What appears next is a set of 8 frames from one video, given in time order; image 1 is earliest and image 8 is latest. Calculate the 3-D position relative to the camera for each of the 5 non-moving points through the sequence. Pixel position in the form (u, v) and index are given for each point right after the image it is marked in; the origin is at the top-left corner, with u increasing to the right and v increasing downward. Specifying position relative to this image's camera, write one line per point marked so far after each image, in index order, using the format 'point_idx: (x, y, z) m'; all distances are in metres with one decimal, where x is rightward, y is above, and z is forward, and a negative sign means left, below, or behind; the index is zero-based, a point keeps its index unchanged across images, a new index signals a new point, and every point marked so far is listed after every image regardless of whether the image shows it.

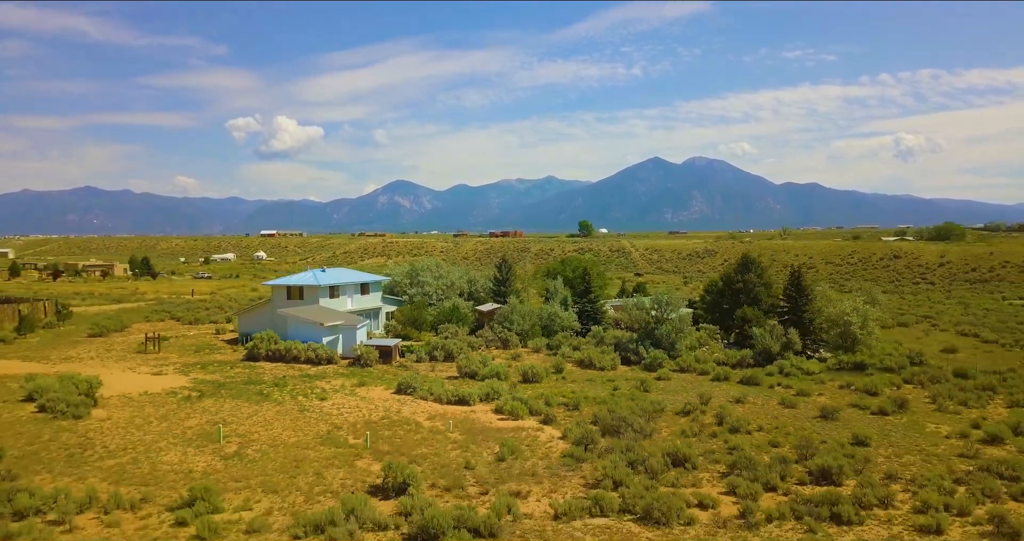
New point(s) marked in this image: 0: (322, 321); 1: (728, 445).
0: (-3.4, -1.0, +16.9) m
1: (+2.2, -1.8, +9.1) m
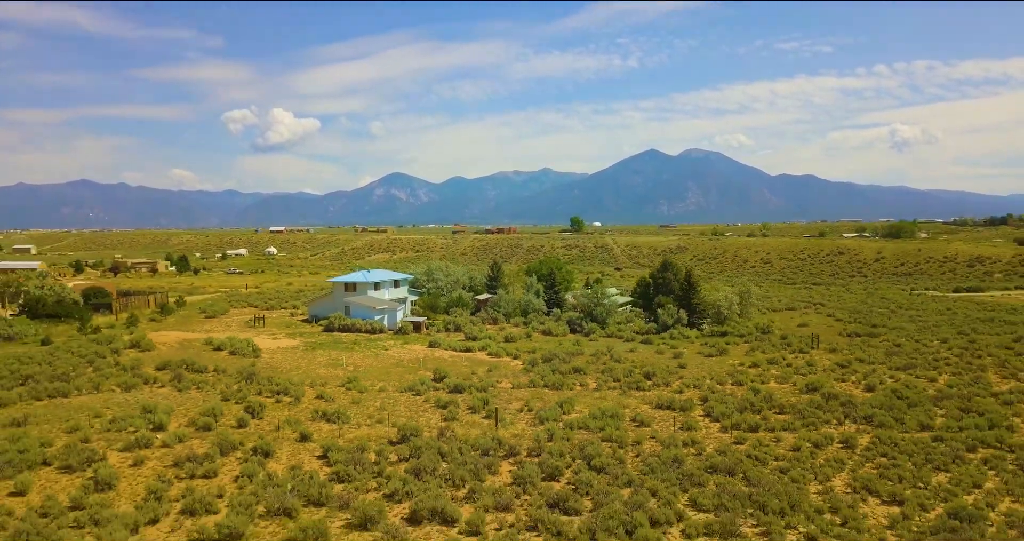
0: (-3.8, -1.0, +25.0) m
1: (+1.9, -1.9, +17.3) m
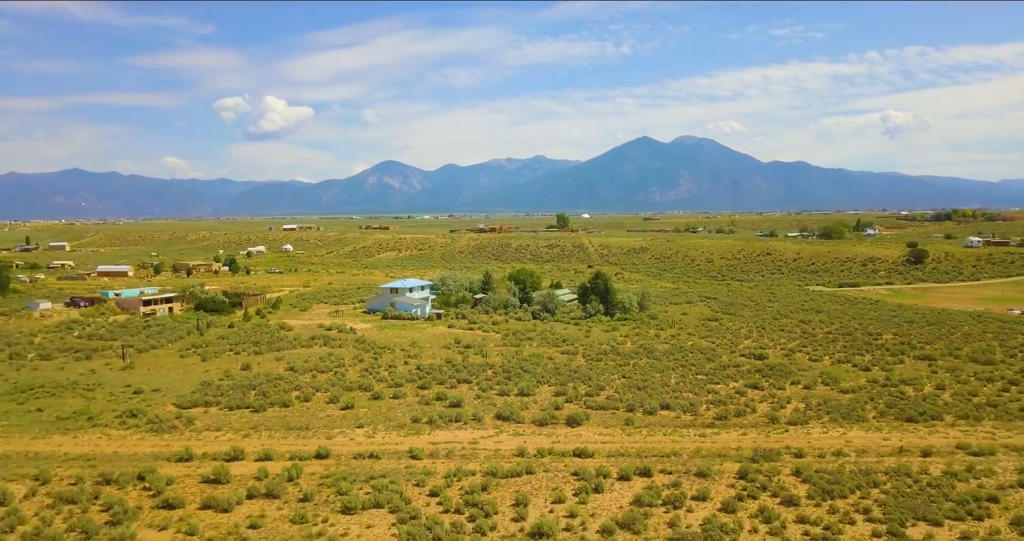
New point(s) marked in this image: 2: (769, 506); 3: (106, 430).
0: (-4.5, -1.5, +39.9) m
1: (+1.3, -2.5, +32.2) m
2: (+3.8, -3.4, +12.4) m
3: (-8.1, -3.2, +16.7) m
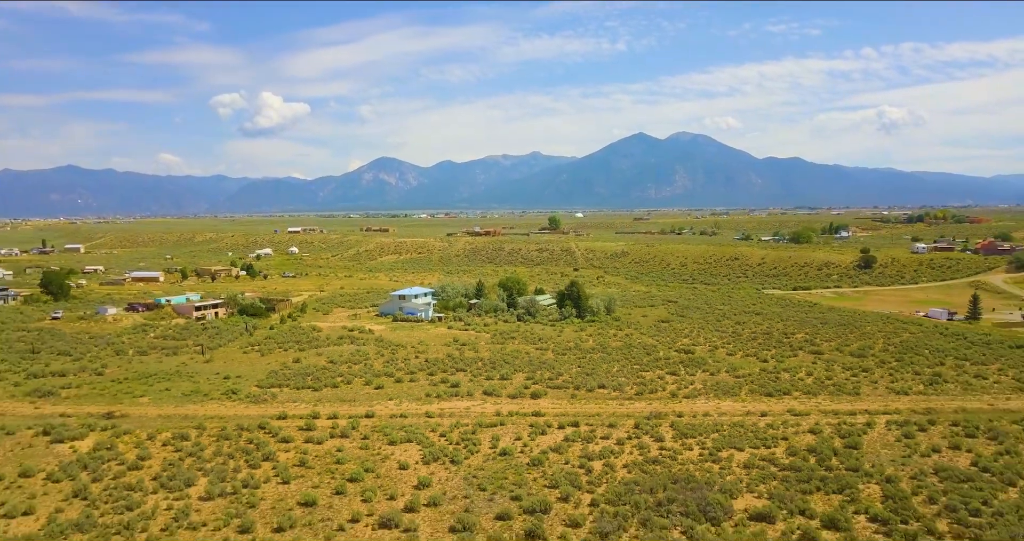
0: (-5.2, -2.1, +47.9) m
1: (+0.6, -3.1, +40.3) m
2: (+3.2, -4.1, +20.5) m
3: (-8.6, -3.9, +24.8) m
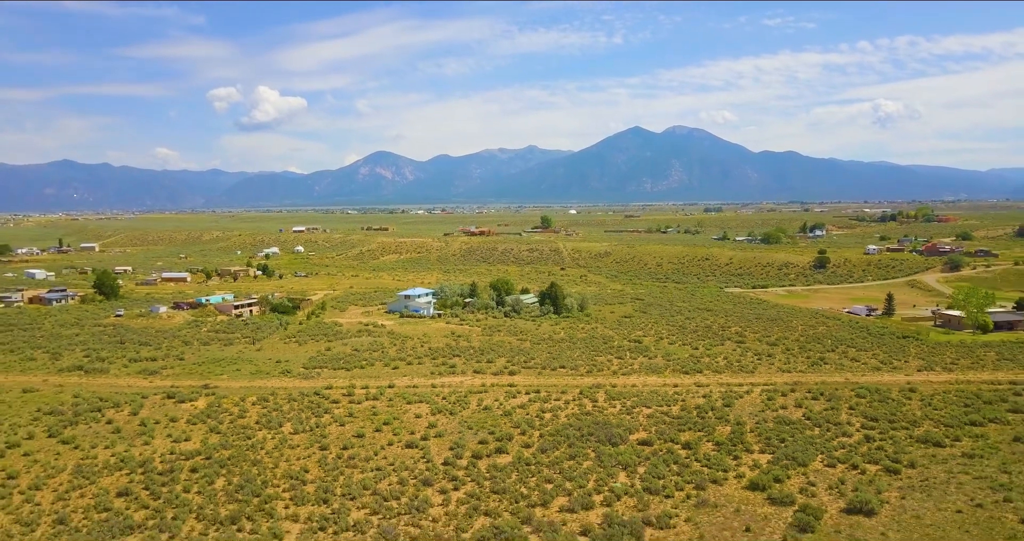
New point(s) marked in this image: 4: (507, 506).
0: (-6.0, -2.4, +56.8) m
1: (-0.2, -3.4, +49.2) m
2: (+2.5, -4.6, +29.5) m
3: (-9.3, -4.3, +33.7) m
4: (-0.1, -5.2, +18.6) m
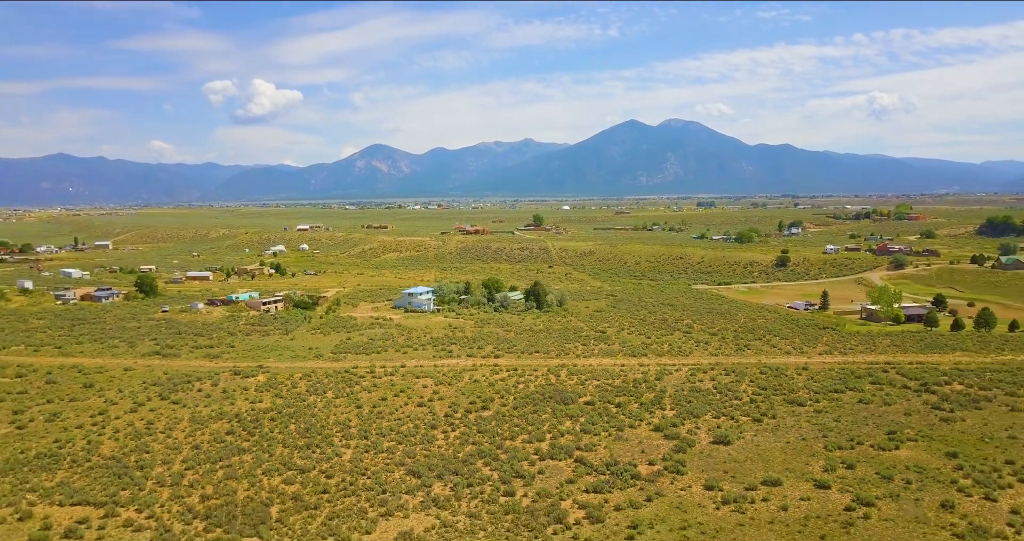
0: (-6.9, -2.5, +66.1) m
1: (-1.0, -3.6, +58.5) m
2: (+1.8, -4.9, +38.8) m
3: (-10.1, -4.6, +43.0) m
4: (-0.8, -5.6, +28.0) m
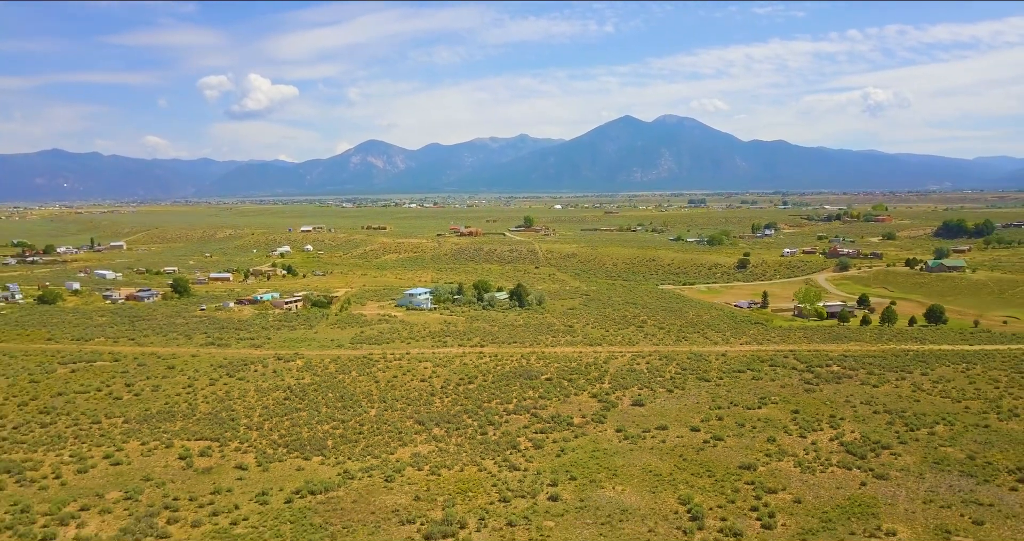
0: (-8.2, -2.8, +77.3) m
1: (-2.3, -4.0, +69.8) m
2: (+0.6, -5.4, +50.1) m
3: (-11.3, -5.1, +54.2) m
4: (-1.9, -6.2, +39.2) m
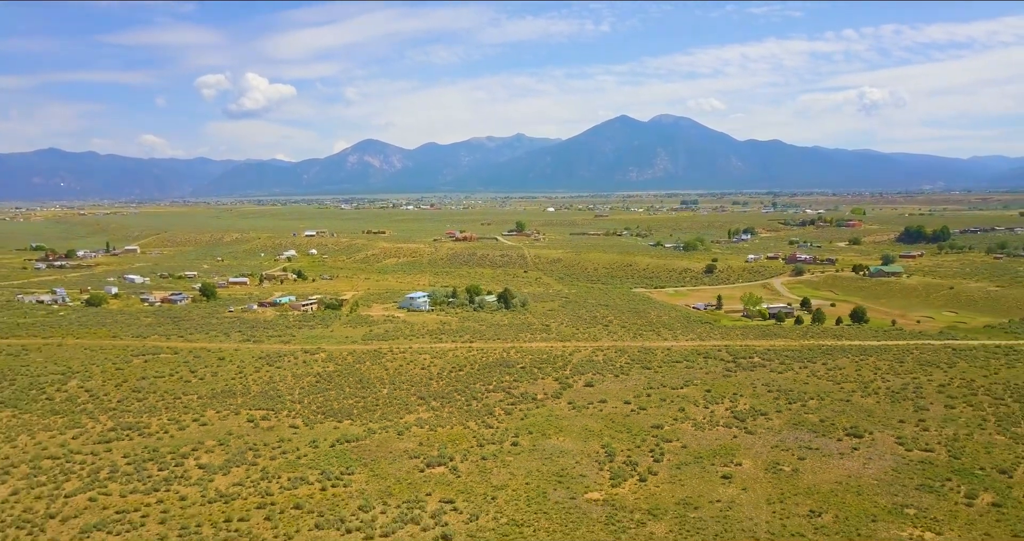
0: (-9.5, -3.5, +88.8) m
1: (-3.6, -4.6, +81.2) m
2: (-0.6, -6.1, +61.6) m
3: (-12.6, -5.8, +65.6) m
4: (-3.1, -6.9, +50.7) m
